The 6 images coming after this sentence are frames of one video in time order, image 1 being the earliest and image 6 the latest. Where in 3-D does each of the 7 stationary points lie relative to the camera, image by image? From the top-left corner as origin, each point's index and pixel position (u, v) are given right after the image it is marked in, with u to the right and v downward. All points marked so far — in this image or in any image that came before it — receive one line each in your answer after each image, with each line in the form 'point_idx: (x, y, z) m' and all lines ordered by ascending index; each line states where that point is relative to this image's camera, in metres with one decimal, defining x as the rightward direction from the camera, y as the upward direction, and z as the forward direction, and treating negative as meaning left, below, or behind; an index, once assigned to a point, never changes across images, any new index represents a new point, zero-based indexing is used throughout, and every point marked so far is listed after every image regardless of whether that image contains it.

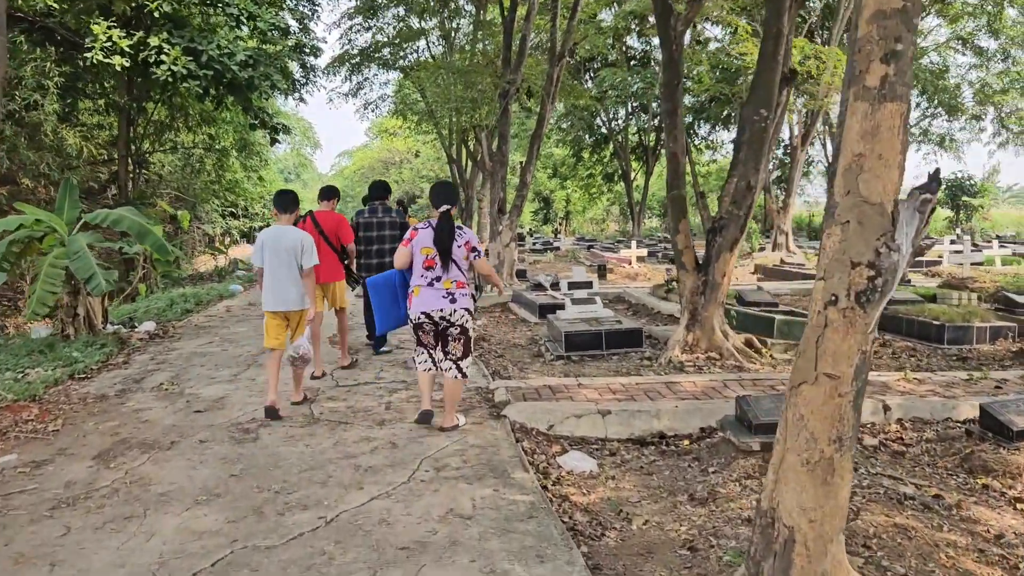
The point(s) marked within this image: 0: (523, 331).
0: (+0.1, -0.5, +8.8) m
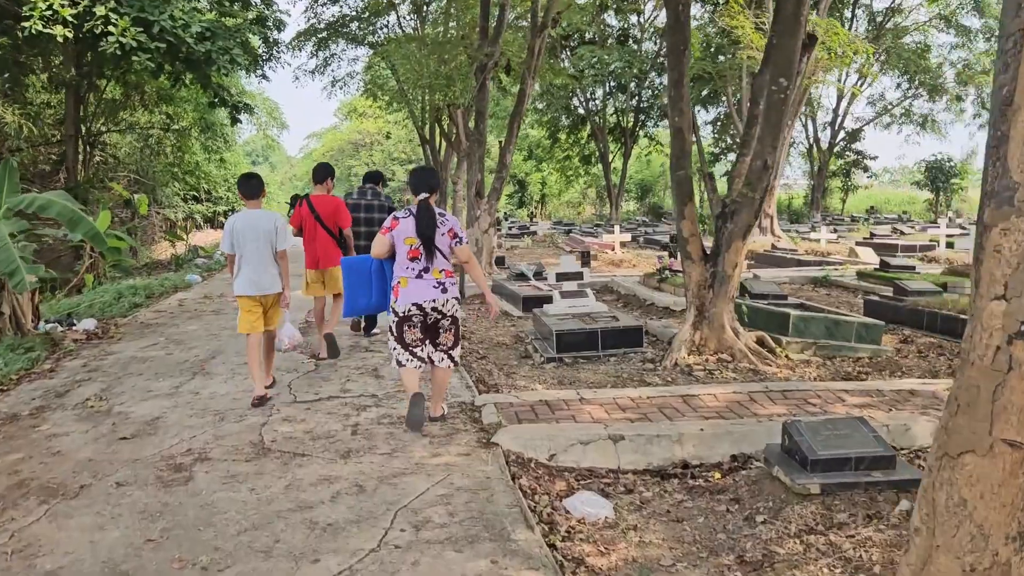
0: (-0.1, -0.4, +8.0) m
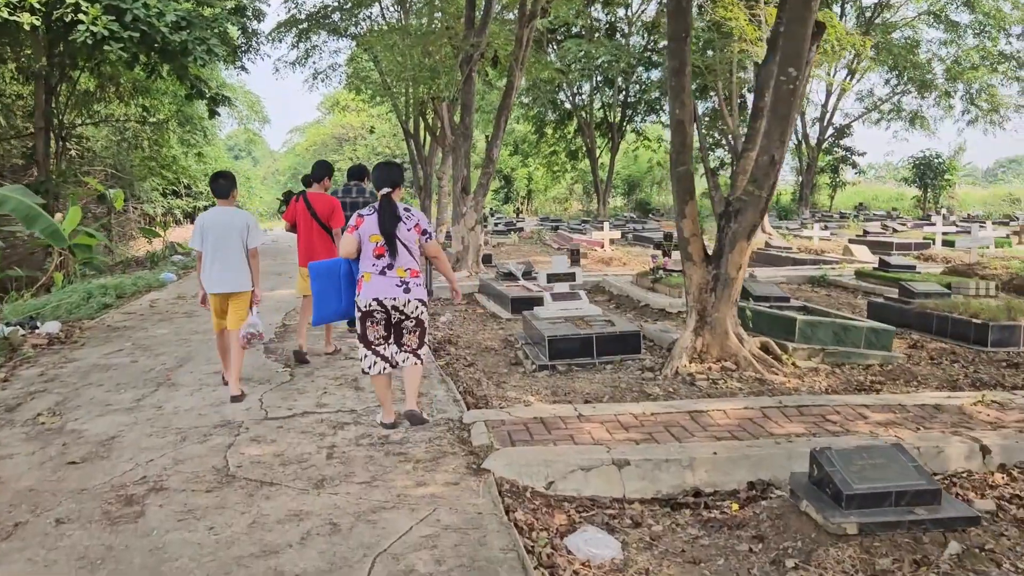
0: (-0.2, -0.4, +7.6) m
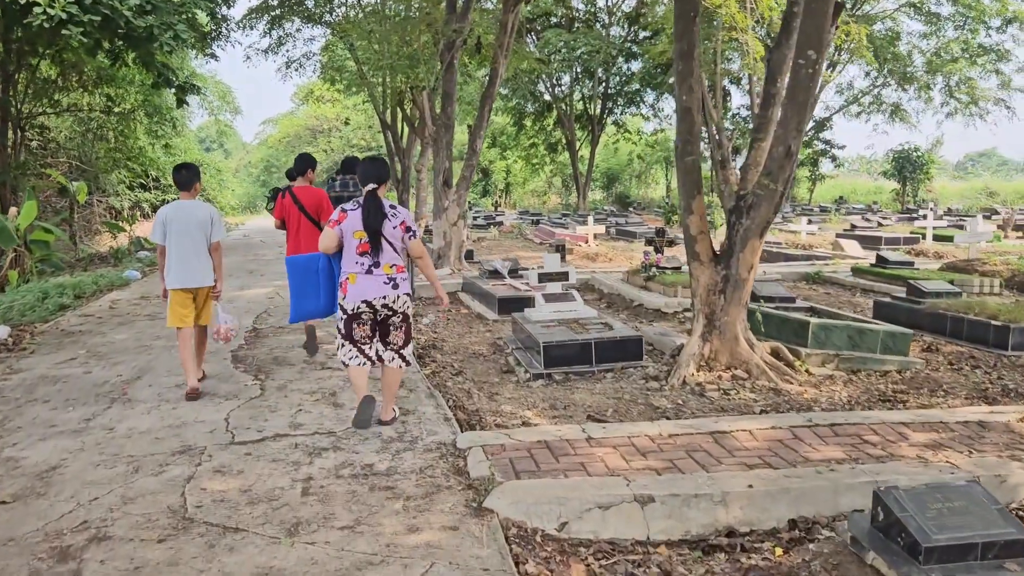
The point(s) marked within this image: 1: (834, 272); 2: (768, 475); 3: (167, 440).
0: (-0.3, -0.4, +7.2) m
1: (+4.1, +0.2, +10.1) m
2: (+1.0, -0.7, +3.1) m
3: (-1.6, -0.7, +3.8) m
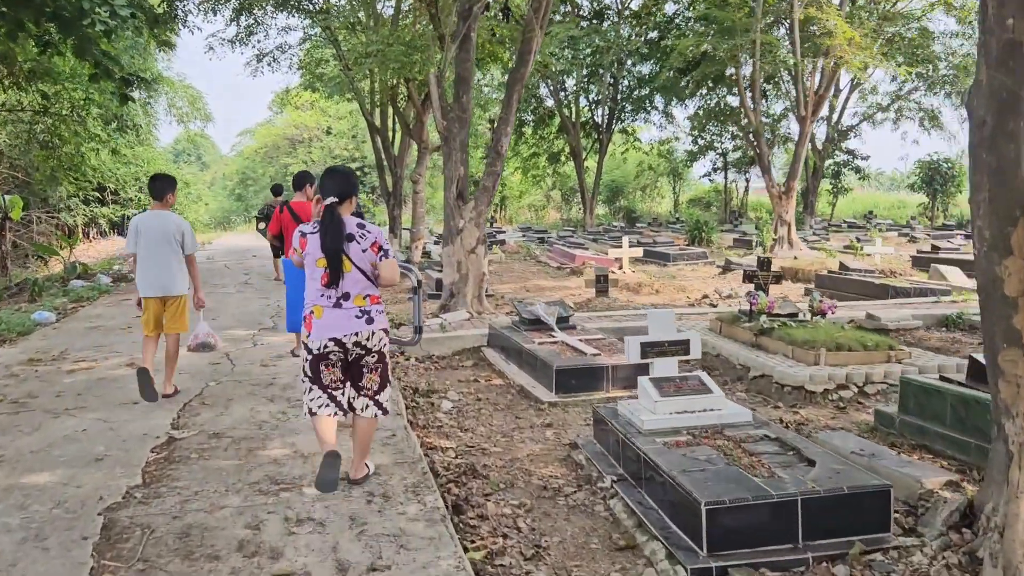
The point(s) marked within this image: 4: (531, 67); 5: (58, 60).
0: (+0.2, -0.8, +4.5) m
1: (+4.4, -0.2, +7.6) m
2: (+1.5, -1.1, +0.5) m
3: (-1.1, -1.1, +1.1) m
4: (+0.2, +2.4, +8.5) m
5: (-7.0, +3.5, +12.3) m
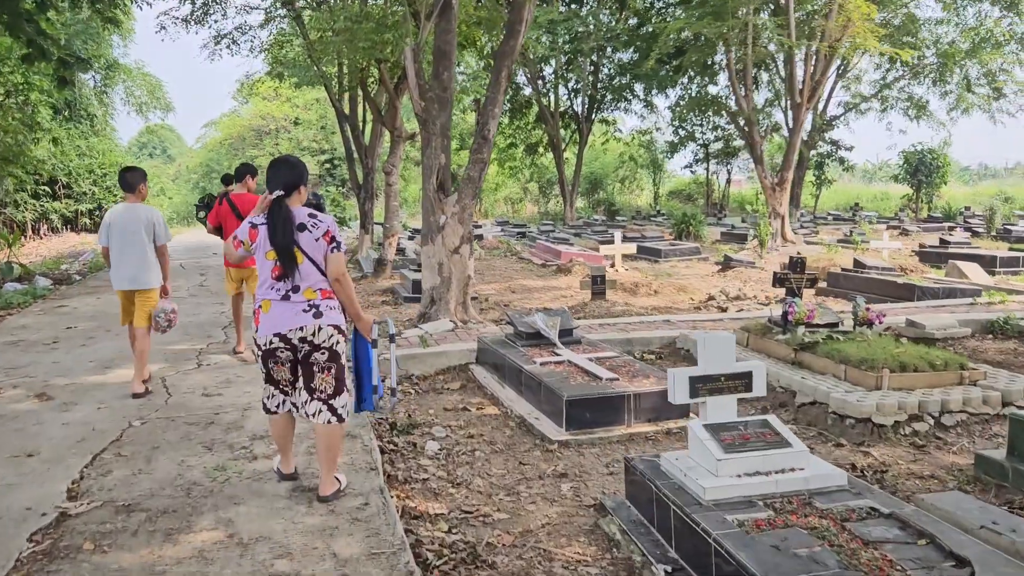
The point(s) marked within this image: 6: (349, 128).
0: (+0.2, -0.9, +3.5) m
1: (+4.3, -0.3, +6.8) m
2: (+1.7, -1.1, -0.5) m
3: (-1.0, -1.2, +0.1) m
4: (0.0, +2.3, +7.5) m
5: (-7.3, +3.5, +11.0) m
6: (-2.8, +2.8, +13.8) m
